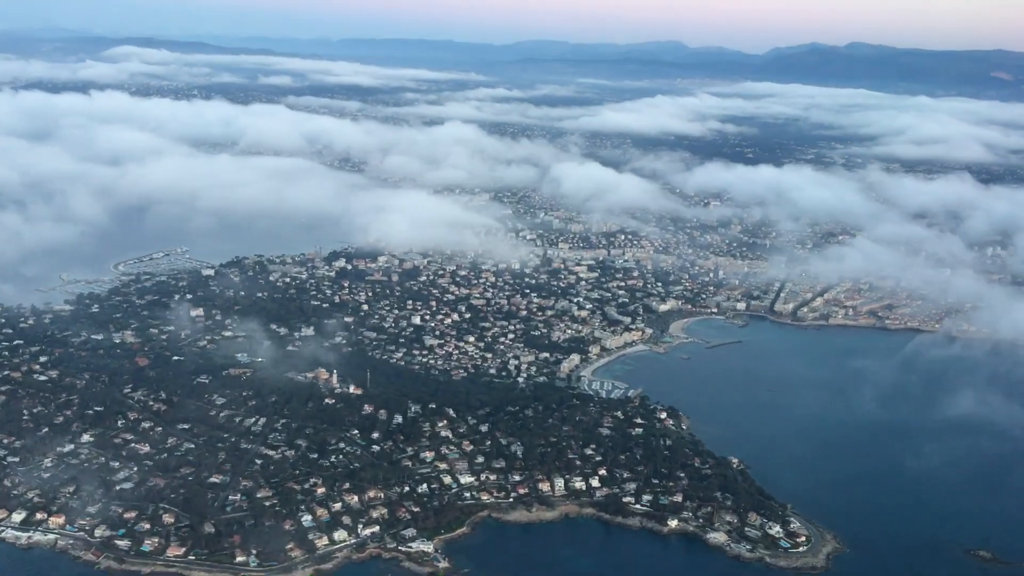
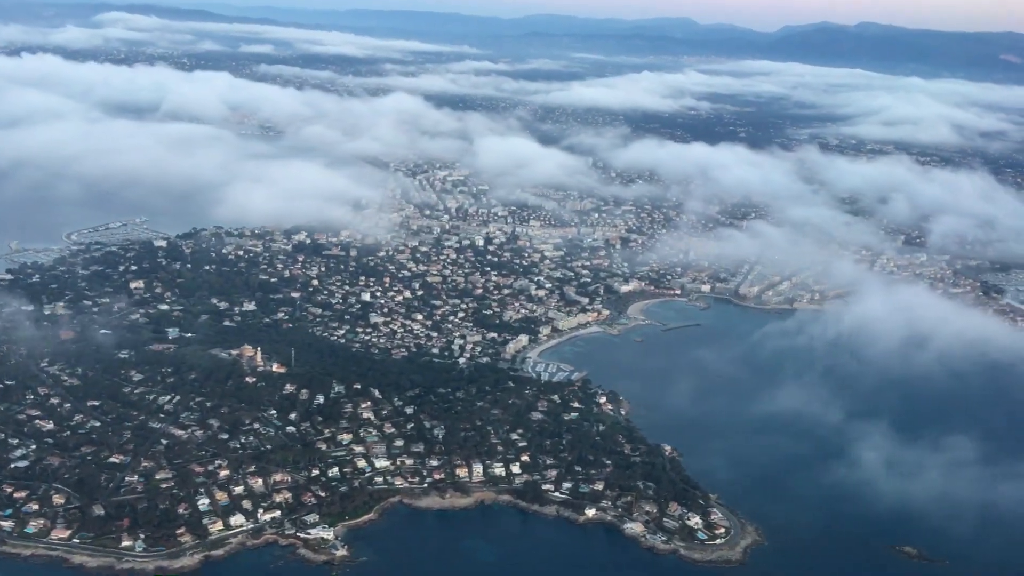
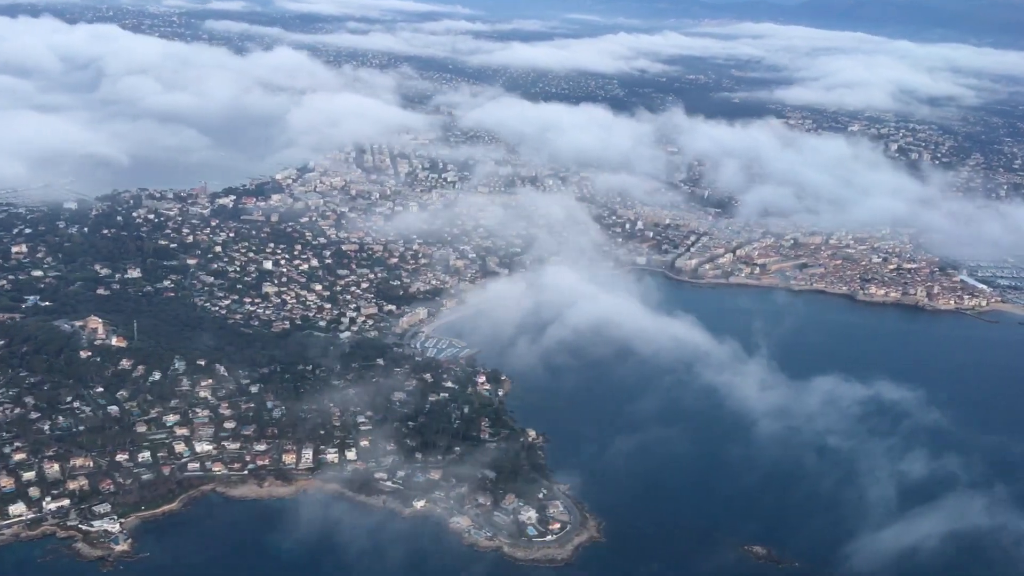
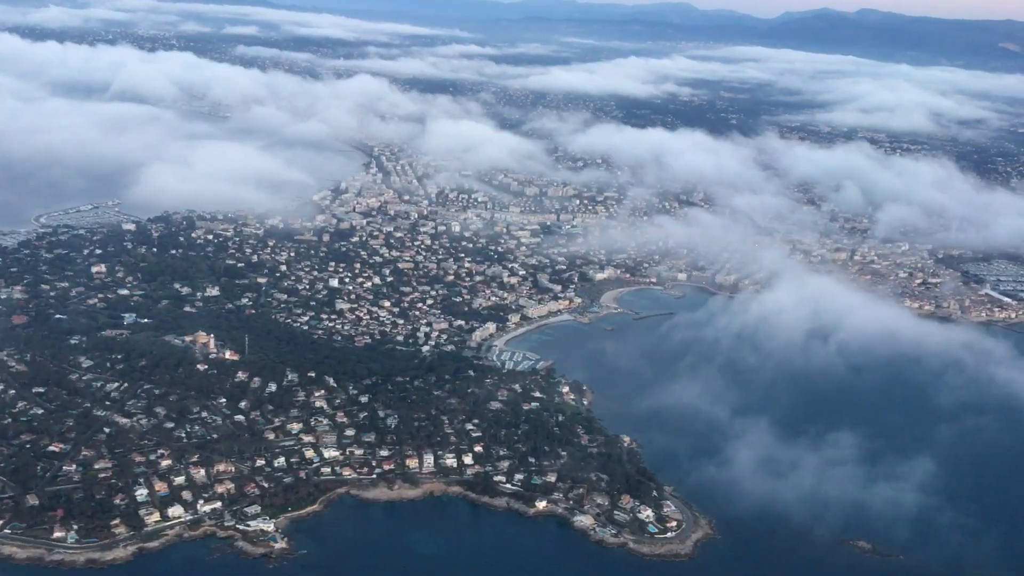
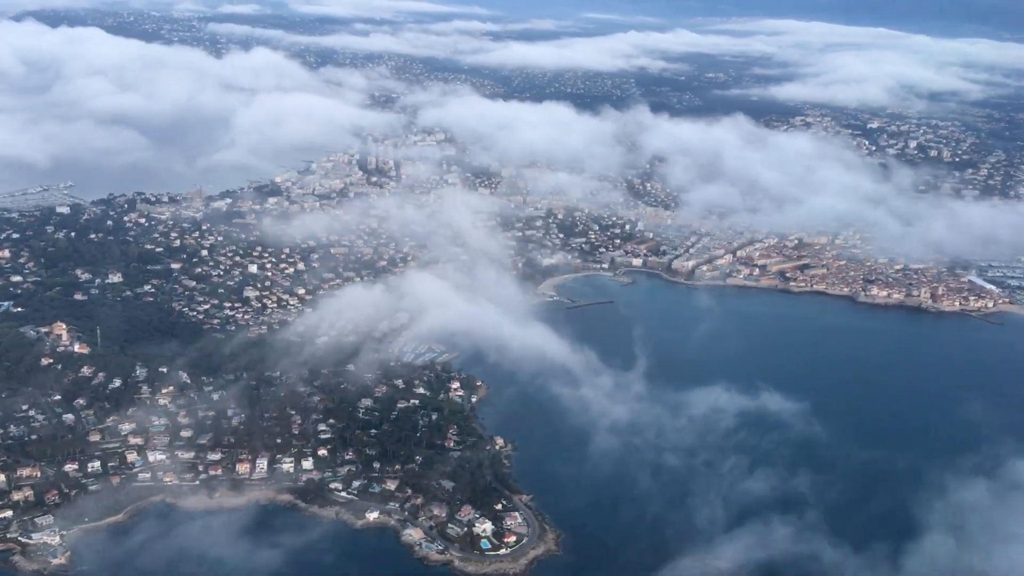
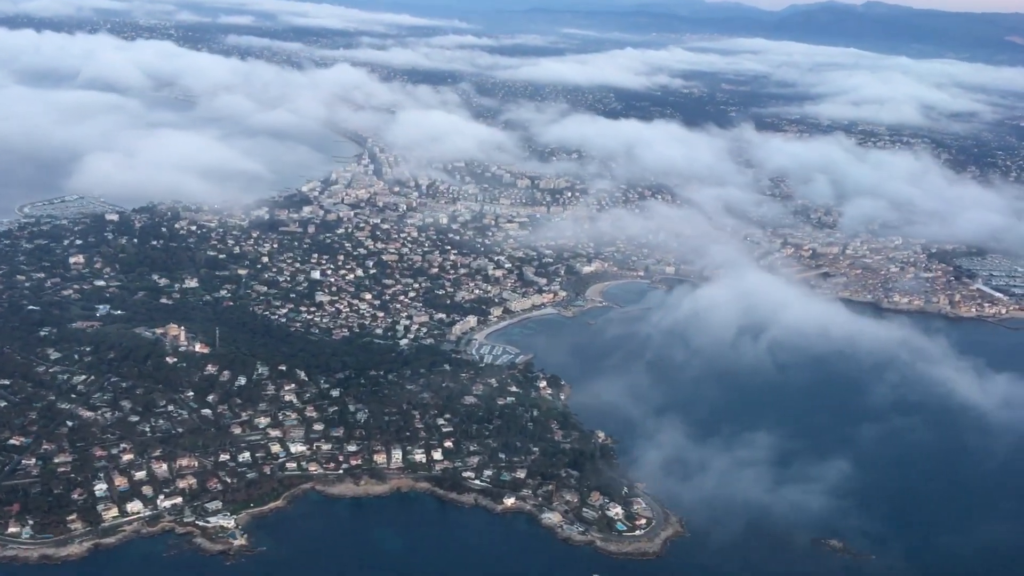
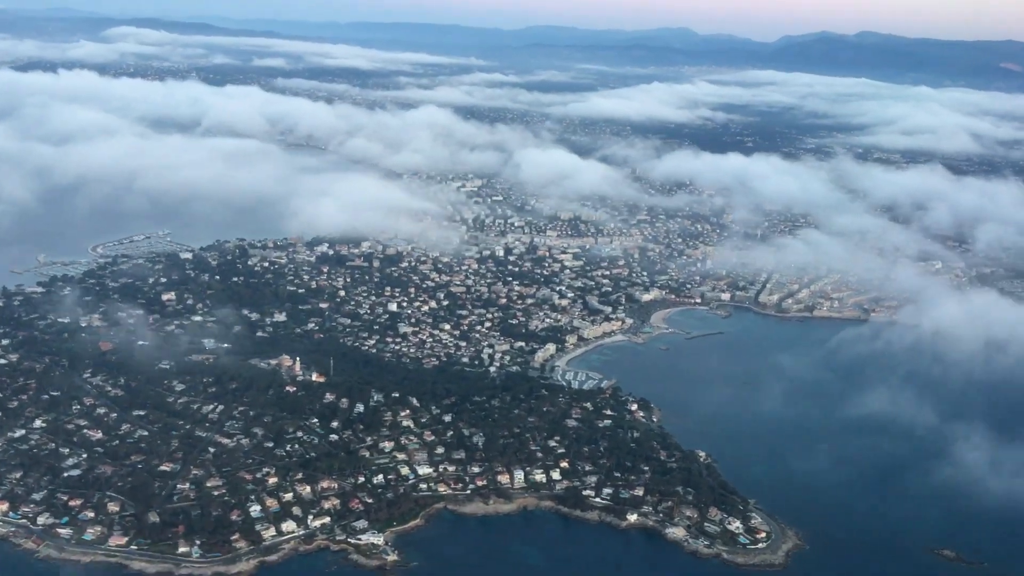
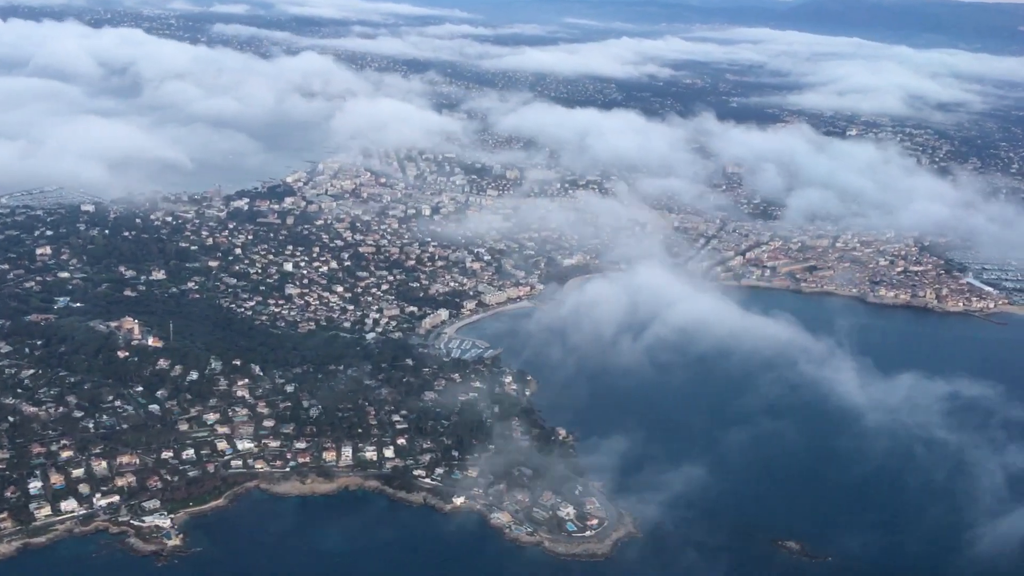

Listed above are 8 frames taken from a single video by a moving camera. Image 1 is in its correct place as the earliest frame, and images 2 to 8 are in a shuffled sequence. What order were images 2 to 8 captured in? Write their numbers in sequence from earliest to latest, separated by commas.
7, 2, 4, 6, 8, 3, 5
